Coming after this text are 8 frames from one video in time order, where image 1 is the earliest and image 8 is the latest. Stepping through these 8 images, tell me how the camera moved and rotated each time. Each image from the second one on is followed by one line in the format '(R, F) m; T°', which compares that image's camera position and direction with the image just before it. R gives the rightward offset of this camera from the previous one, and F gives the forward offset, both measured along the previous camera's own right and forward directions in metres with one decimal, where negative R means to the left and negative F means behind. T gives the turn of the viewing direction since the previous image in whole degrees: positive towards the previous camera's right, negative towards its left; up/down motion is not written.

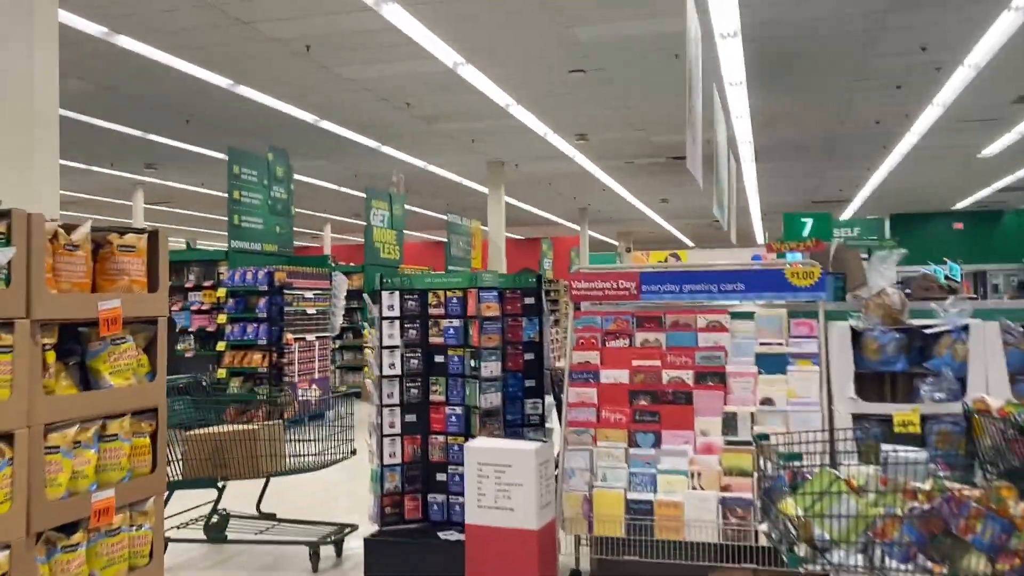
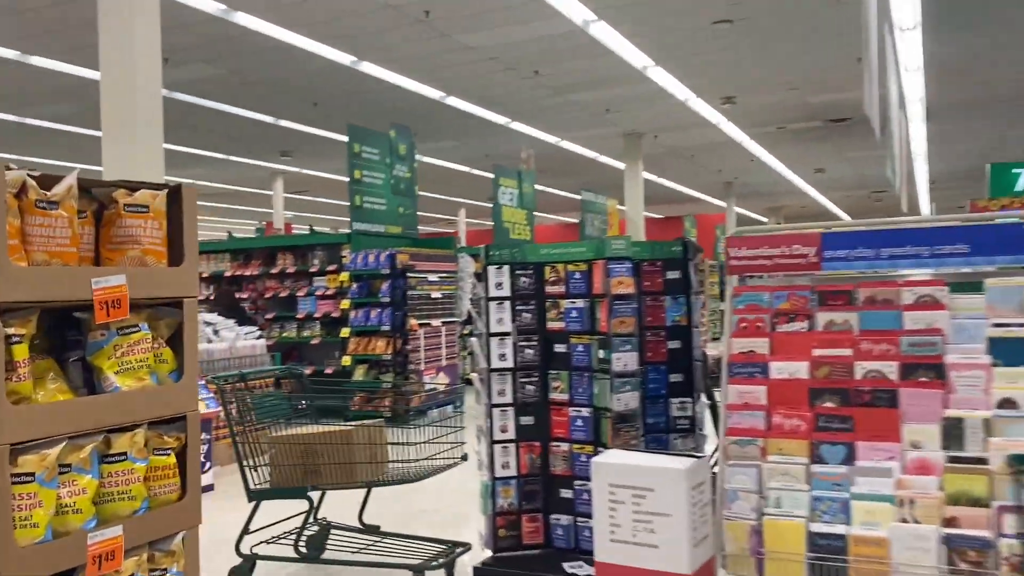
(0.0, +0.9) m; -9°
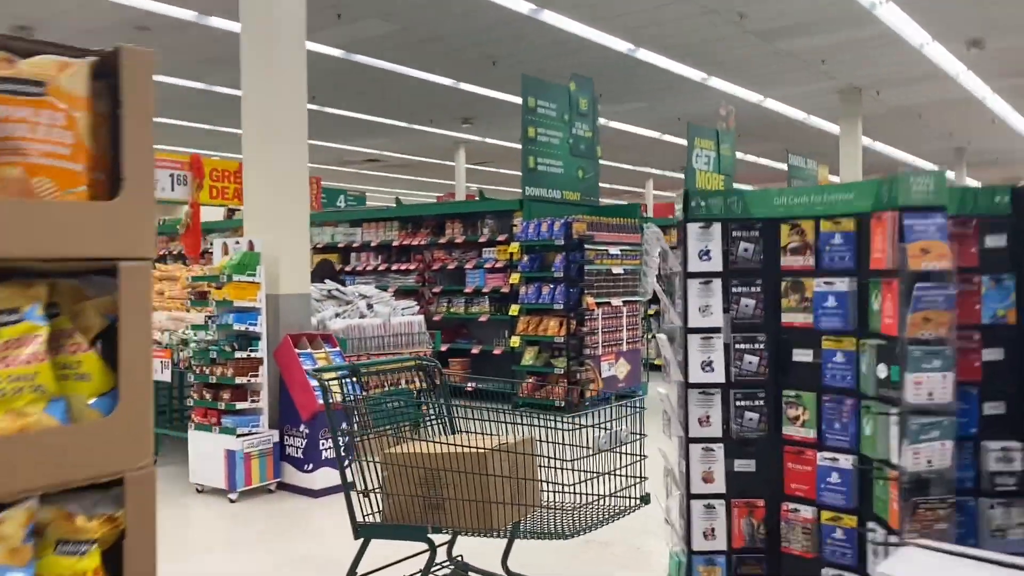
(-0.1, +1.2) m; -12°
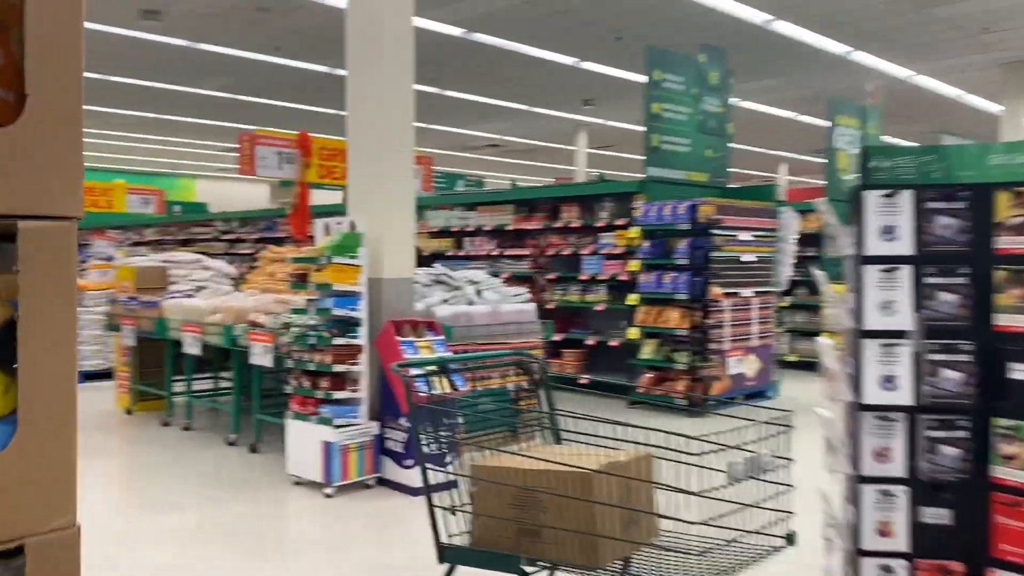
(0.0, +0.5) m; -8°
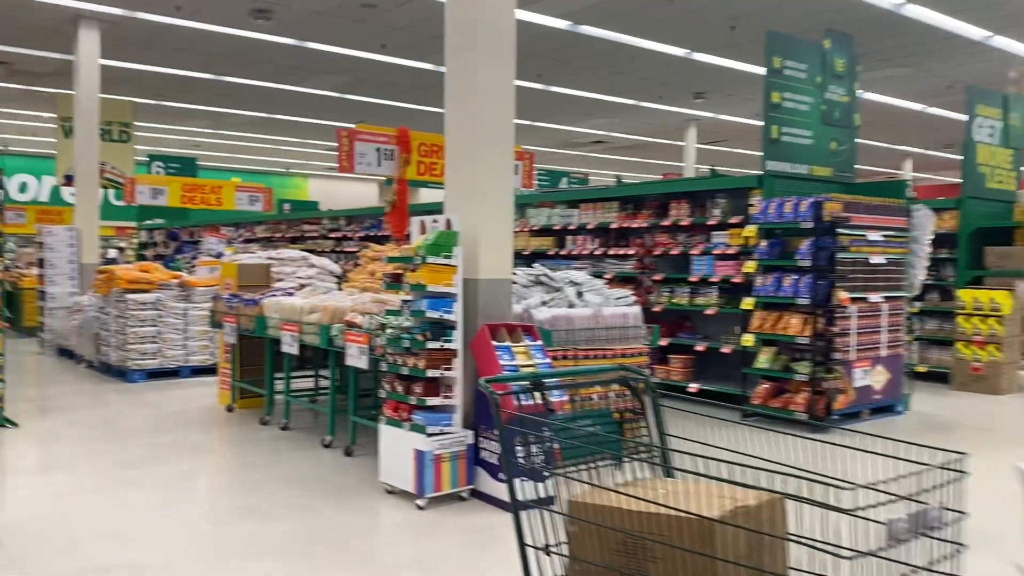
(0.0, +0.3) m; -7°
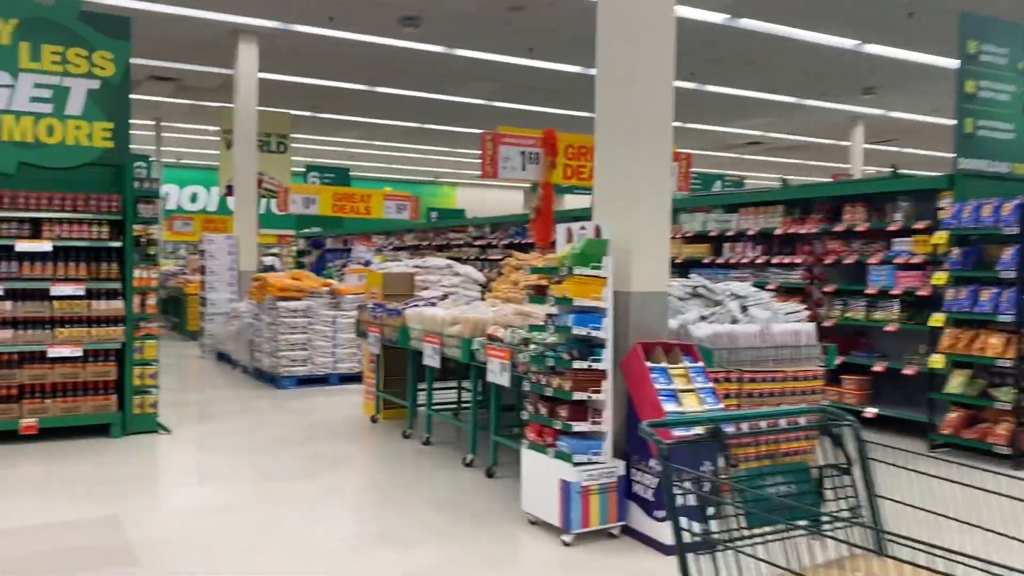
(0.0, +0.4) m; -10°
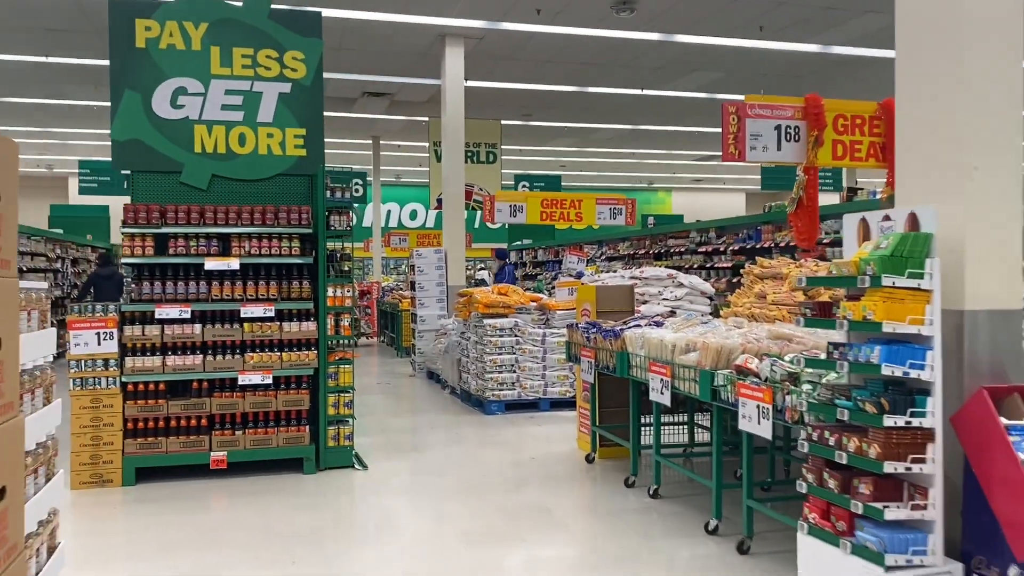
(-0.2, +1.0) m; -14°
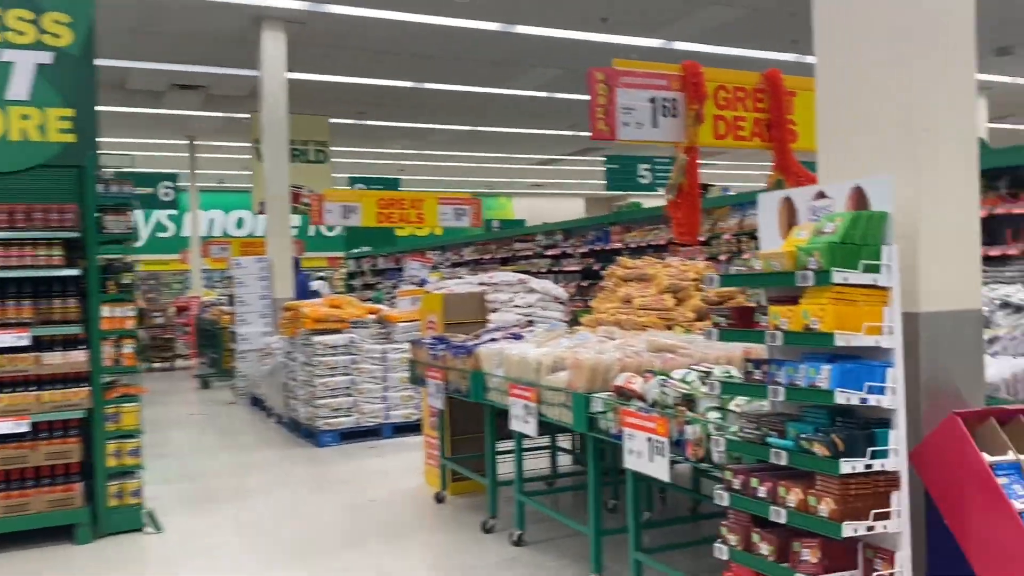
(+0.1, +0.8) m; +10°
